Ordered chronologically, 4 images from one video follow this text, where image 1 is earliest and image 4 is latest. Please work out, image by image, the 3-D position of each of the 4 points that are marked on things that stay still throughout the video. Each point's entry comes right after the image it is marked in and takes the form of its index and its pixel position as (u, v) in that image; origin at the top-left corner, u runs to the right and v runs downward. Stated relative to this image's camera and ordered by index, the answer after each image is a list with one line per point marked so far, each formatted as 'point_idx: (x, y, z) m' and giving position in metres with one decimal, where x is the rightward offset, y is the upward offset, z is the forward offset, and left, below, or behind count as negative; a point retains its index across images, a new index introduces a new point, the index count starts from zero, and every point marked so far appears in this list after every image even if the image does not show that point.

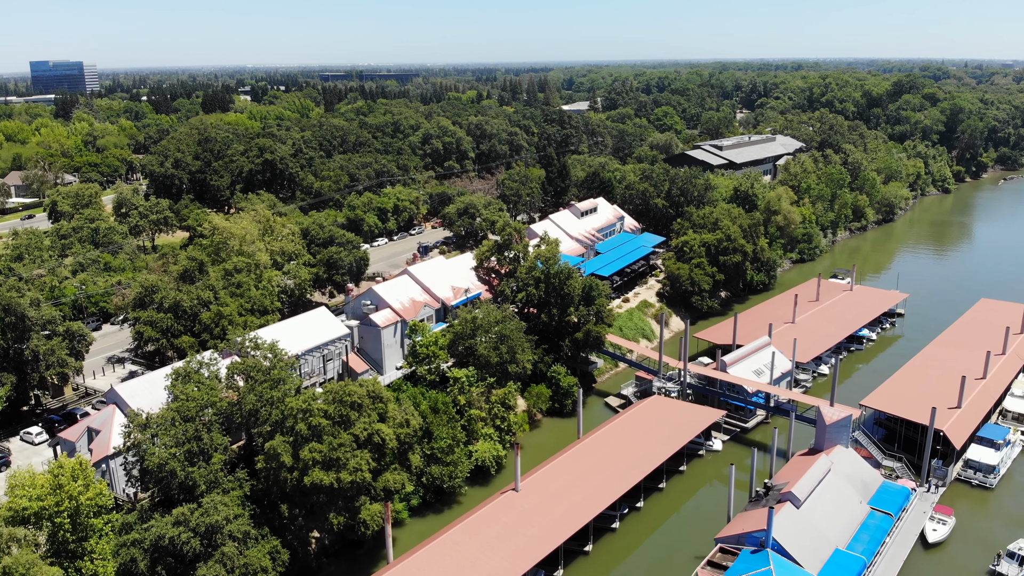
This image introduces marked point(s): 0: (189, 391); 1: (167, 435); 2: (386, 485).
0: (-8.5, -2.7, +19.1) m
1: (-8.6, -3.7, +18.1) m
2: (-3.4, -5.4, +19.7) m
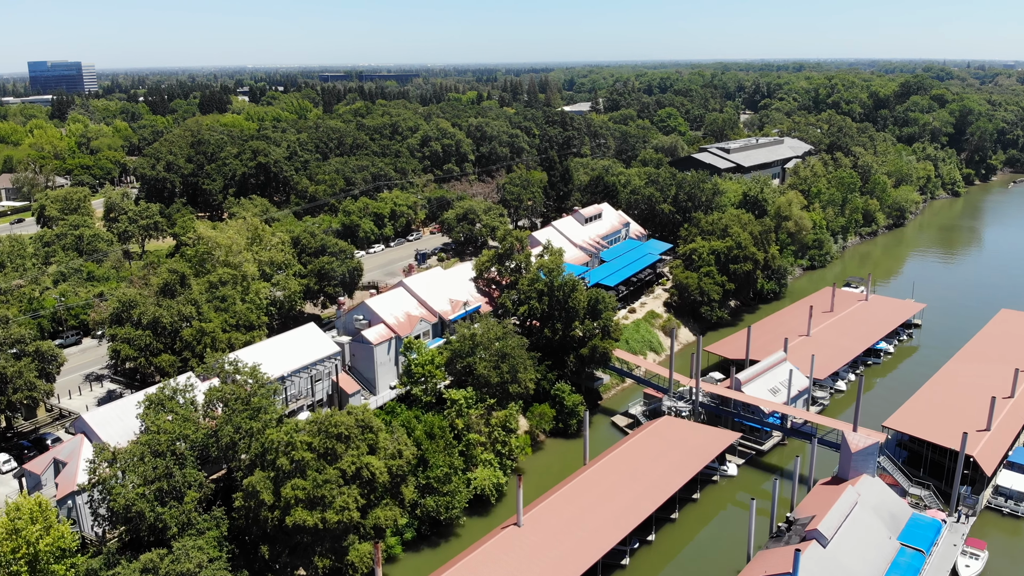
0: (-8.5, -3.2, +17.5) m
1: (-8.6, -4.2, +16.5) m
2: (-3.4, -5.9, +18.1) m
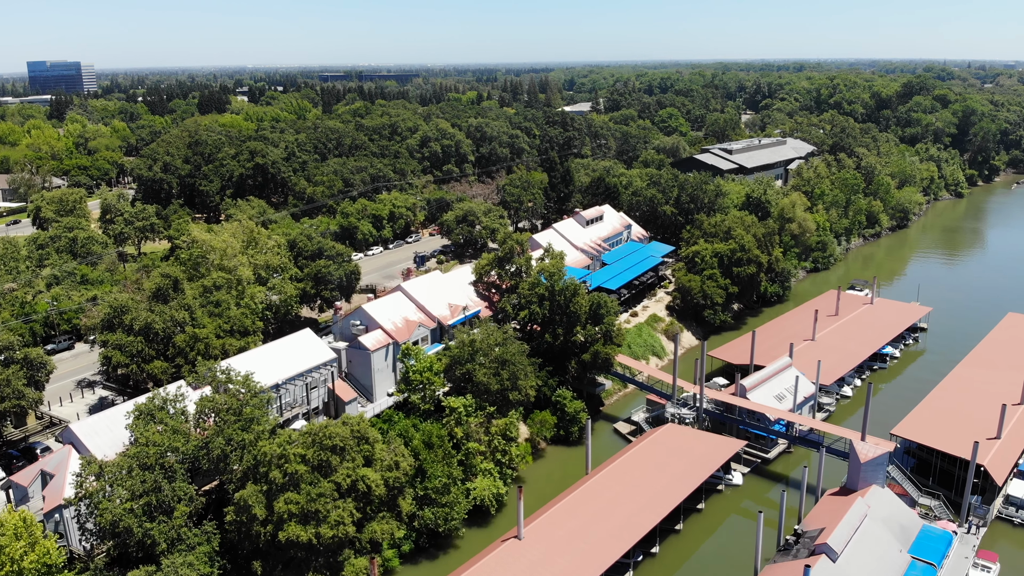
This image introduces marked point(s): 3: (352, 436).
0: (-8.5, -3.4, +17.0) m
1: (-8.6, -4.3, +15.9) m
2: (-3.4, -6.0, +17.5) m
3: (-4.0, -3.7, +18.0) m
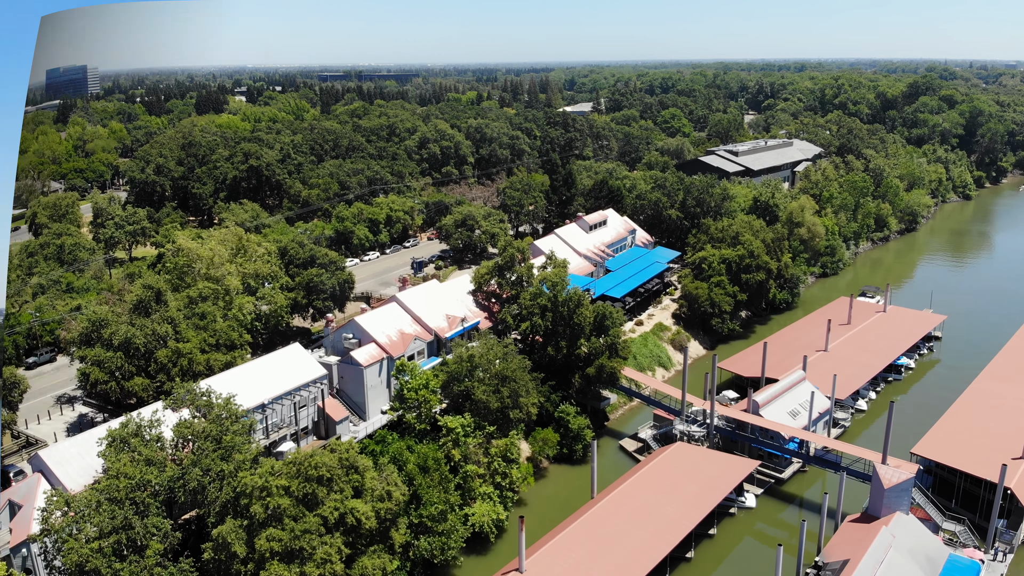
0: (-8.4, -3.8, +15.7) m
1: (-8.5, -4.7, +14.7) m
2: (-3.3, -6.4, +16.2) m
3: (-3.9, -4.1, +16.7) m
